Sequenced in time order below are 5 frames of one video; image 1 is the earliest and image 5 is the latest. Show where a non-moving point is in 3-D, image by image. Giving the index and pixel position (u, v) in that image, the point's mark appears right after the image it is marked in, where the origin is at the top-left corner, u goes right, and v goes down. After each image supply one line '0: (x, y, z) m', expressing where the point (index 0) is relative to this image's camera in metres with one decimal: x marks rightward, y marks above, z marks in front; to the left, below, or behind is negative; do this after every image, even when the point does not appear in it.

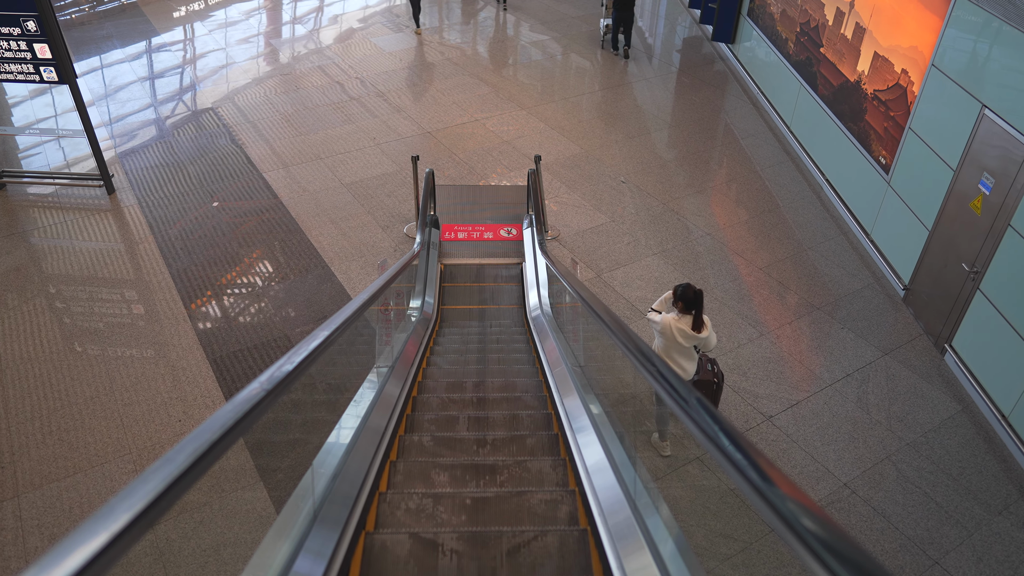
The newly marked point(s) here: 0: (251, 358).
0: (-2.2, -0.6, +5.6) m
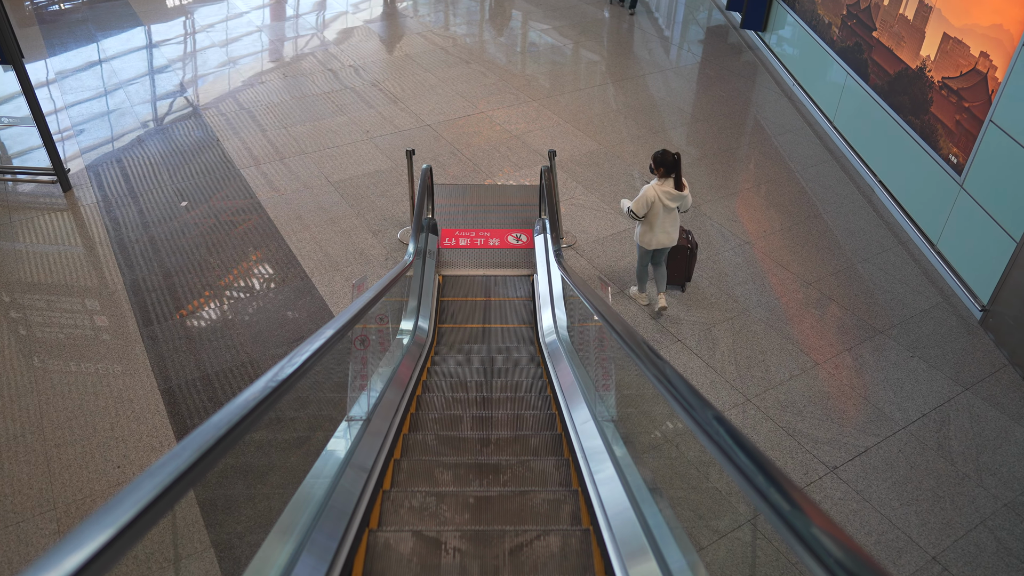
0: (-2.1, -0.7, +4.7) m
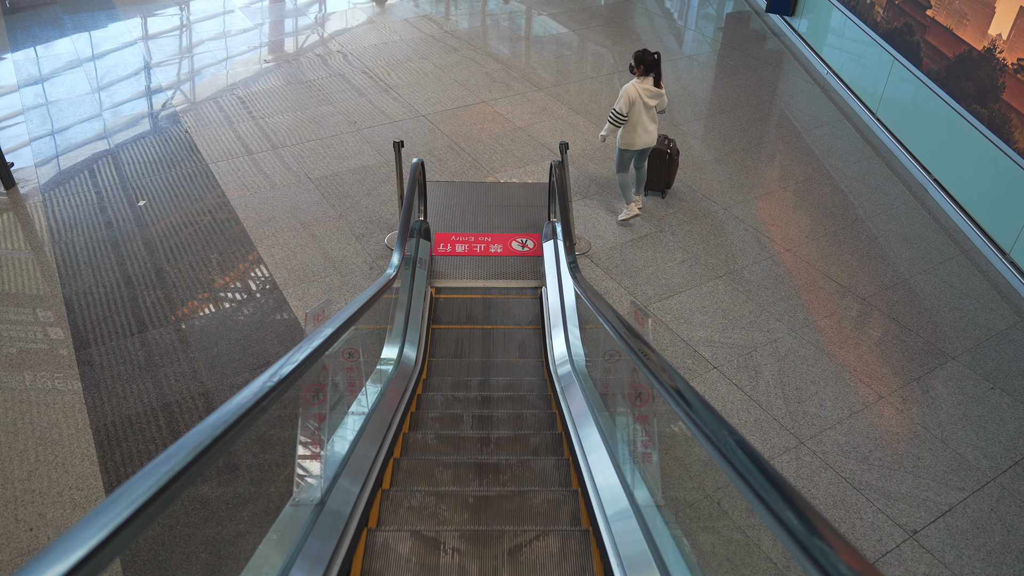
0: (-2.1, -0.8, +3.9) m
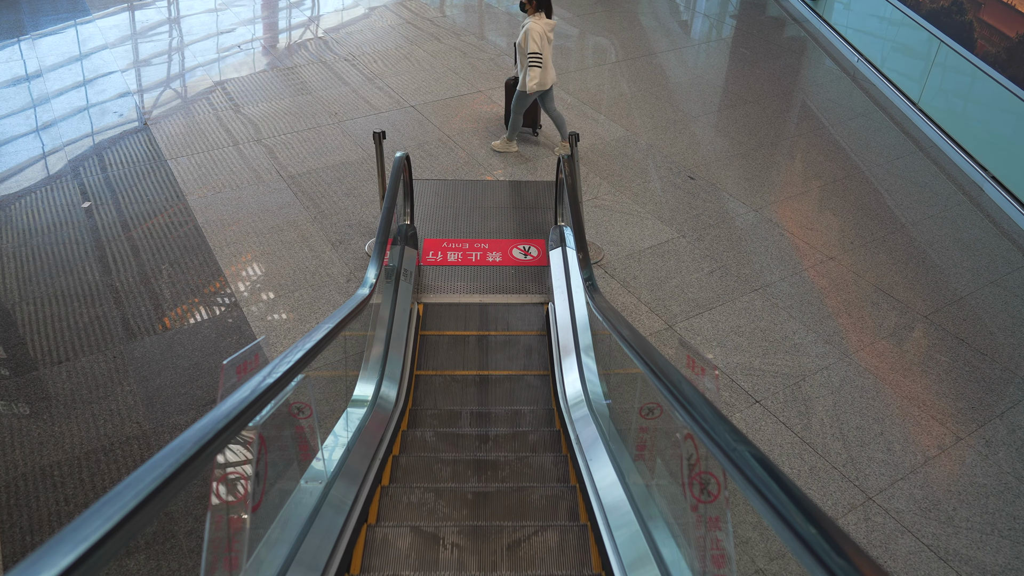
0: (-2.1, -0.9, +3.2) m
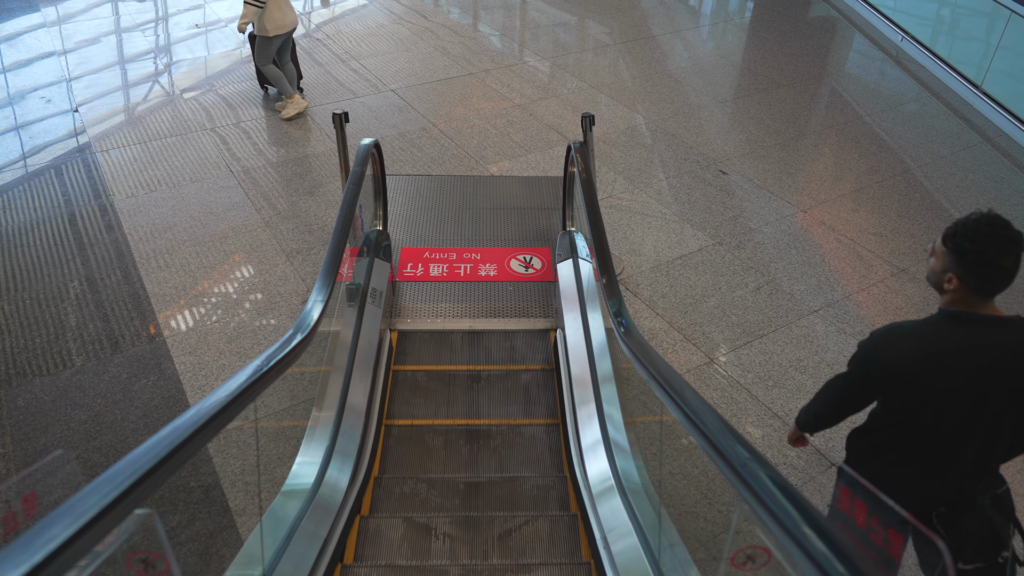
0: (-2.1, -1.0, +2.3) m
